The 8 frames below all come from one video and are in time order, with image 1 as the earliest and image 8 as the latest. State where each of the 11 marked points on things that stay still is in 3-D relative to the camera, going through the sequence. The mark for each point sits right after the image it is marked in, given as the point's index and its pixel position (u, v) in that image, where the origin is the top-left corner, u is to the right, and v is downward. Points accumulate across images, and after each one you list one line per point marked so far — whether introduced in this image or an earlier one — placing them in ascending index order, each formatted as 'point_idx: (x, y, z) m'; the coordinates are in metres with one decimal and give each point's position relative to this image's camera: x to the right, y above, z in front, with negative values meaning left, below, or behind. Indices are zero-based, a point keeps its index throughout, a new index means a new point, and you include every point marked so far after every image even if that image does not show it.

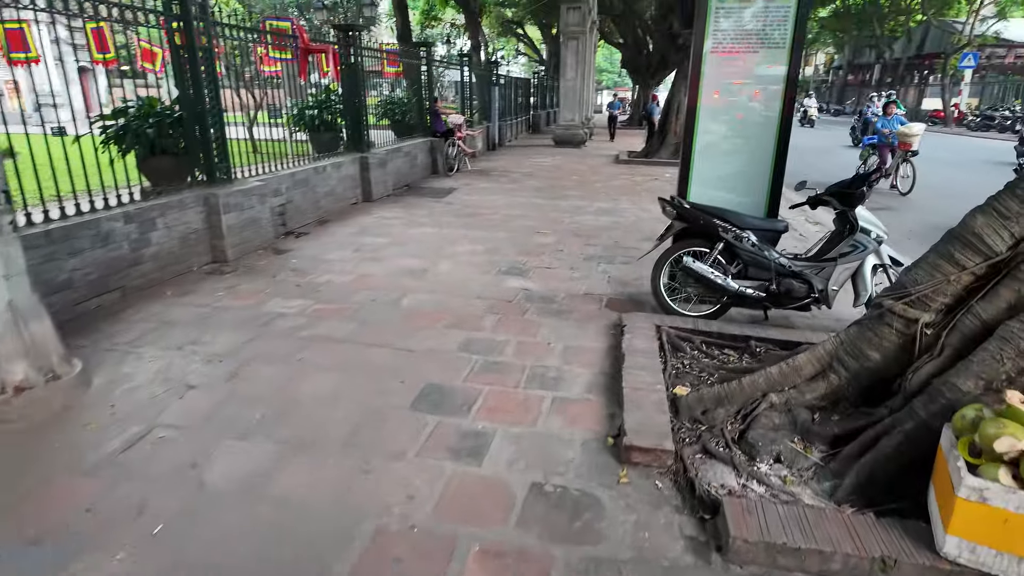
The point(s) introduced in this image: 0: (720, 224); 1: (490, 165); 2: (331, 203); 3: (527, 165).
0: (+1.4, +0.4, +3.8) m
1: (-0.5, +2.7, +12.6) m
2: (-2.3, +1.1, +7.3) m
3: (+0.3, +2.7, +12.7) m
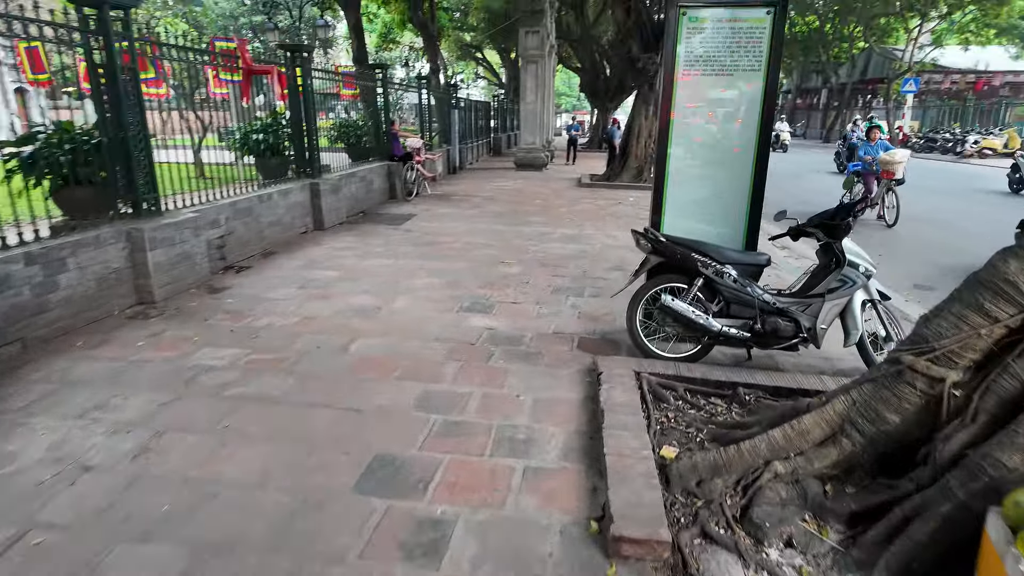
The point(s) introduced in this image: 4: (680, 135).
0: (+1.1, +0.2, +3.5) m
1: (-1.3, +2.1, +12.2) m
2: (-2.8, +0.6, +6.8) m
3: (-0.5, +2.1, +12.4) m
4: (+1.1, +1.0, +3.8) m
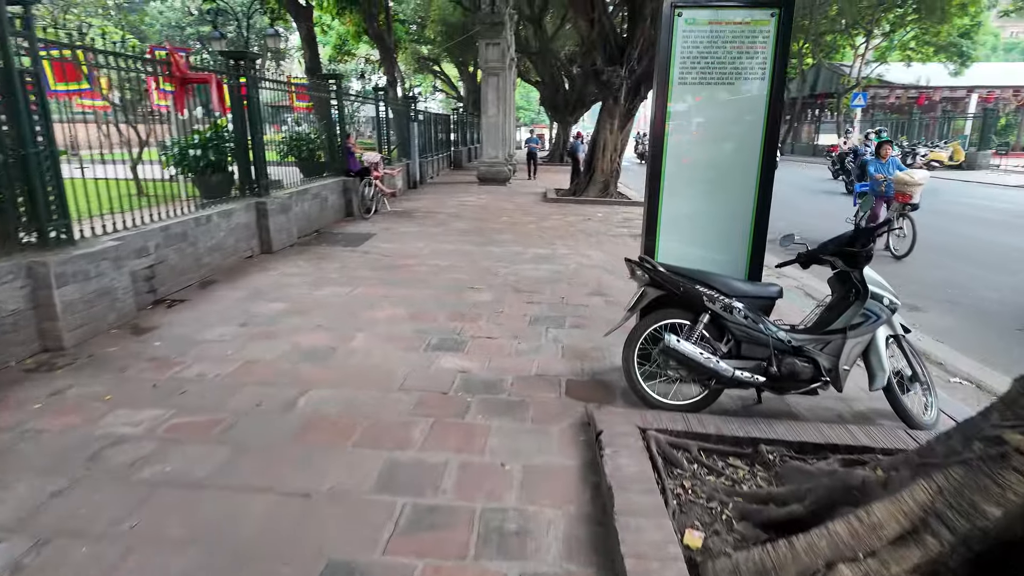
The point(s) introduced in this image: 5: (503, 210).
0: (+1.0, 0.0, +3.1) m
1: (-2.0, +1.7, +11.6) m
2: (-3.1, +0.3, +6.1) m
3: (-1.2, +1.7, +11.9) m
4: (+1.0, +0.8, +3.4) m
5: (-0.2, +1.5, +11.3) m
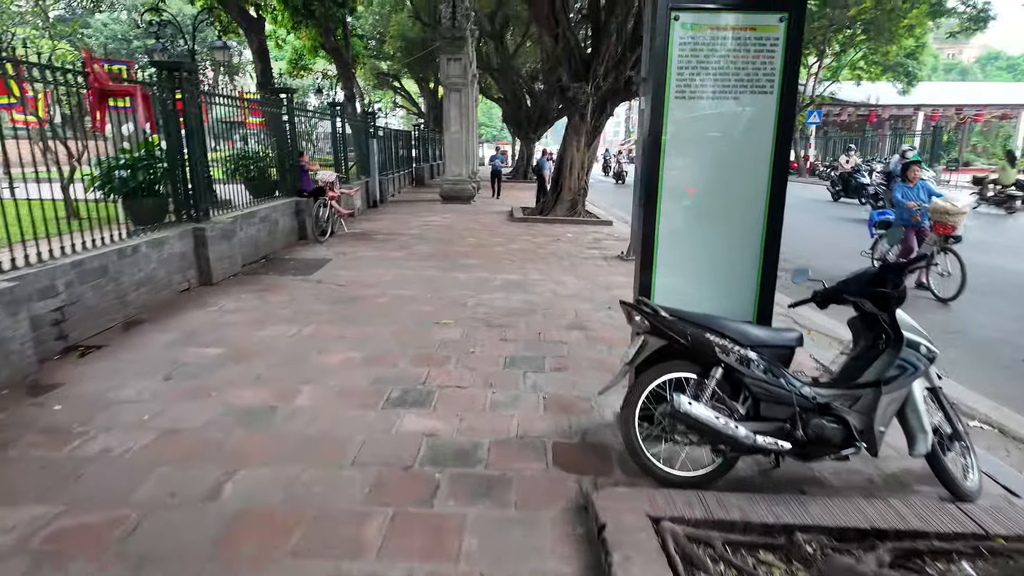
0: (+0.9, -0.2, +2.6) m
1: (-2.7, +1.2, +11.0) m
2: (-3.4, -0.1, +5.4) m
3: (-1.9, +1.2, +11.3) m
4: (+0.8, +0.6, +3.0) m
5: (-0.8, +1.1, +10.8) m
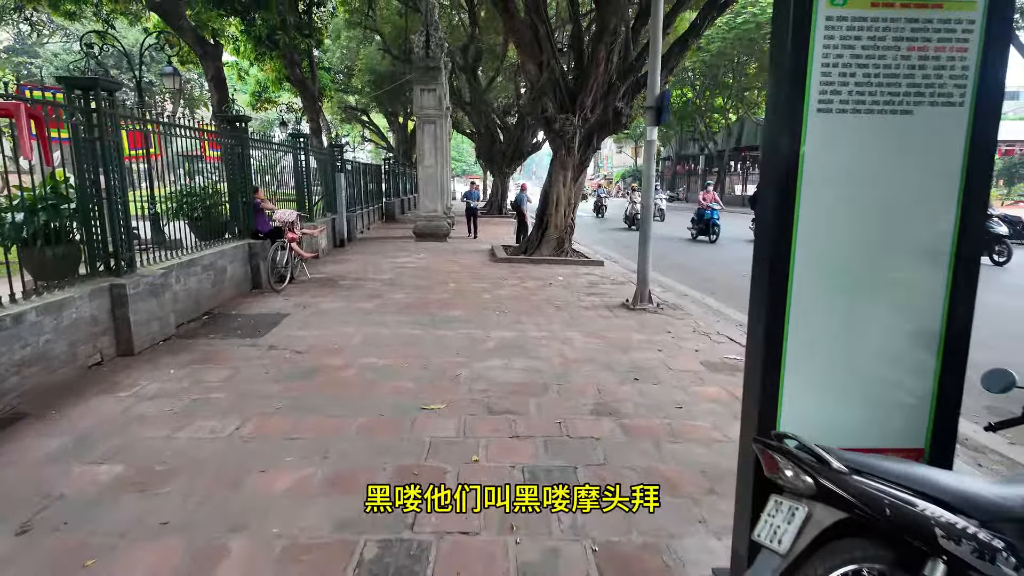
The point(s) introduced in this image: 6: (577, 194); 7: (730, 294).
0: (+1.1, -0.6, +1.5) m
1: (-2.9, +0.3, +9.8) m
2: (-3.3, -0.6, +4.1) m
3: (-2.2, +0.3, +10.2) m
4: (+1.0, +0.2, +1.9) m
5: (-1.1, +0.2, +9.7) m
6: (+1.4, +2.0, +12.1) m
7: (+3.3, -0.1, +8.7) m
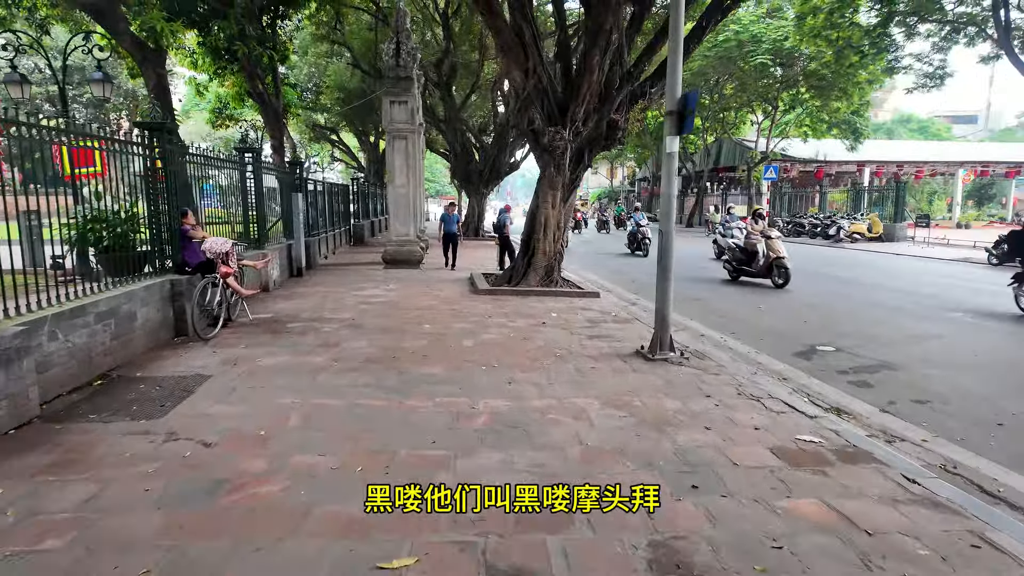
0: (+1.3, -0.9, +0.1) m
1: (-3.2, -0.3, +8.2) m
2: (-3.3, -1.0, +2.5) m
3: (-2.4, -0.2, +8.6) m
4: (+1.1, -0.1, +0.6) m
5: (-1.3, -0.3, +8.2) m
6: (+1.0, +1.3, +10.8) m
7: (+3.1, -0.6, +7.4) m
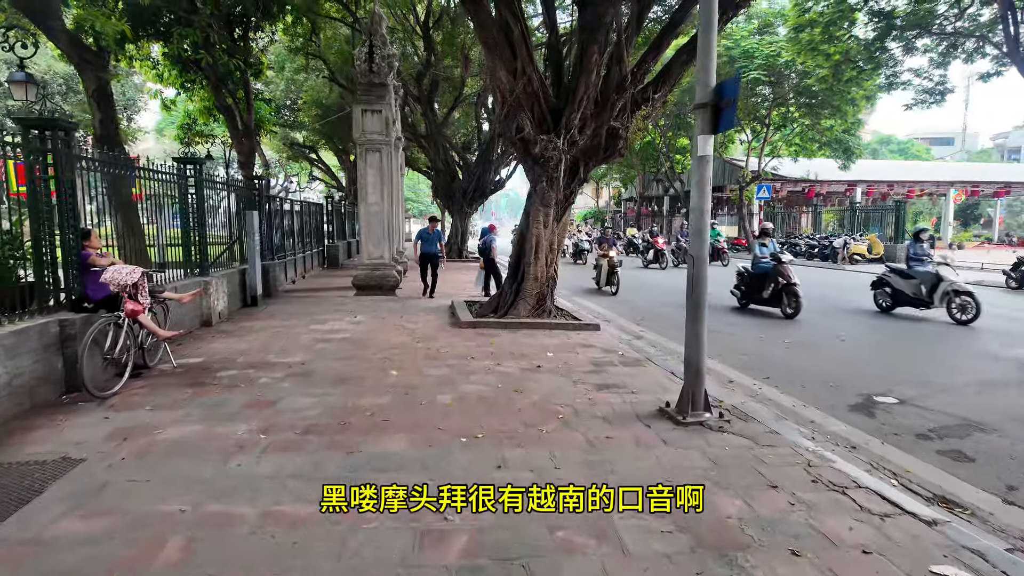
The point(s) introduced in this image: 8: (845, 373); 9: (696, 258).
0: (+1.3, -1.0, -1.2) m
1: (-3.3, -0.7, +6.8) m
2: (-3.3, -1.2, +1.0) m
3: (-2.6, -0.7, +7.2) m
4: (+1.2, -0.2, -0.8) m
5: (-1.4, -0.7, +6.8) m
6: (+0.8, +0.8, +9.5) m
7: (+3.0, -1.0, +6.1) m
8: (+3.7, -1.0, +6.5) m
9: (+1.4, +0.2, +4.5) m
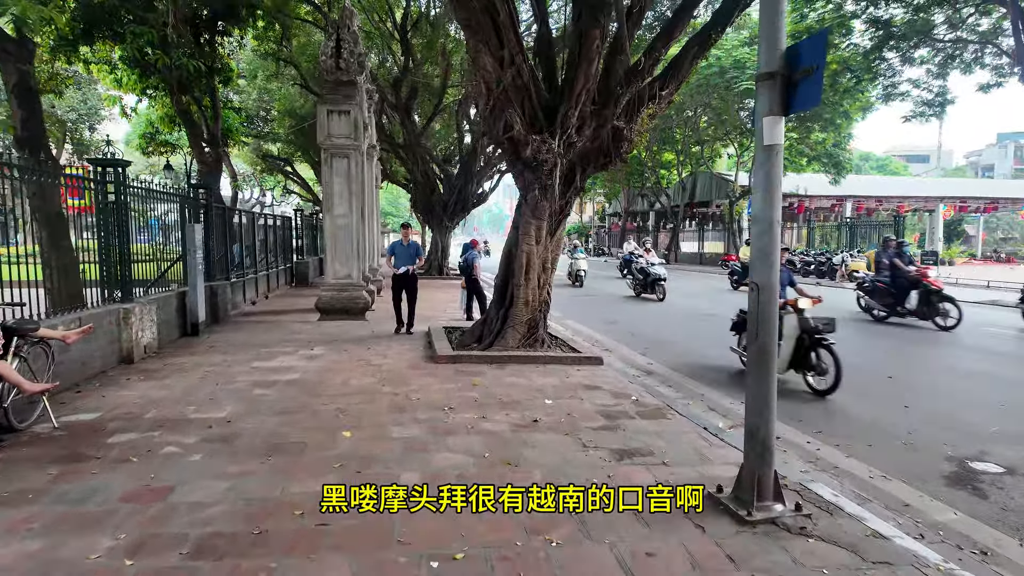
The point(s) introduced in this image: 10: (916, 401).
0: (+1.5, -1.1, -2.5) m
1: (-3.4, -1.0, +5.3) m
2: (-3.2, -1.4, -0.4) m
3: (-2.7, -1.0, +5.8) m
4: (+1.3, -0.3, -2.1) m
5: (-1.5, -1.0, +5.4) m
6: (+0.6, +0.5, +8.2) m
7: (+2.9, -1.3, +4.9) m
8: (+3.6, -1.2, +5.2) m
9: (+1.4, 0.0, +3.2) m
10: (+4.1, -1.1, +5.9) m
